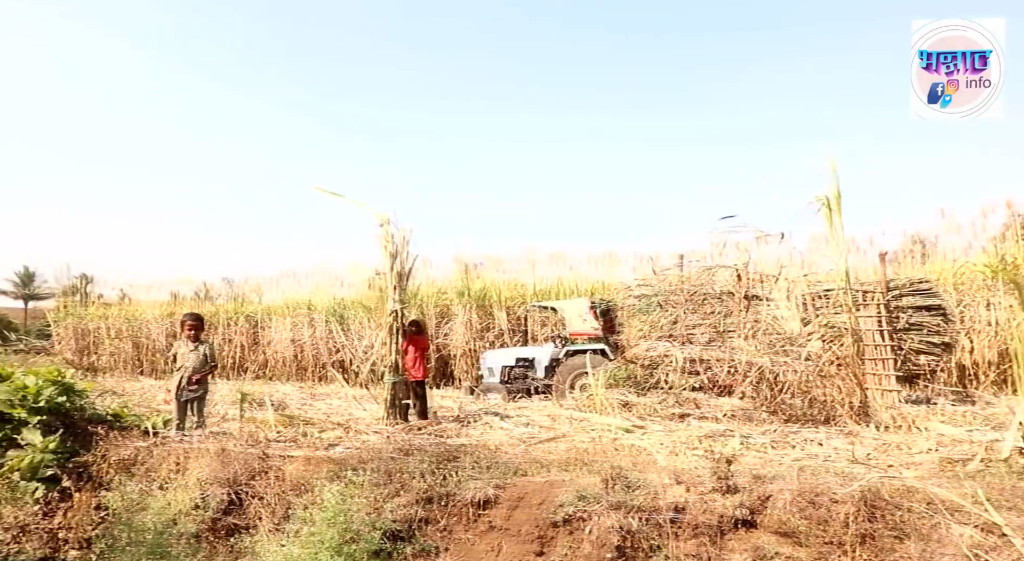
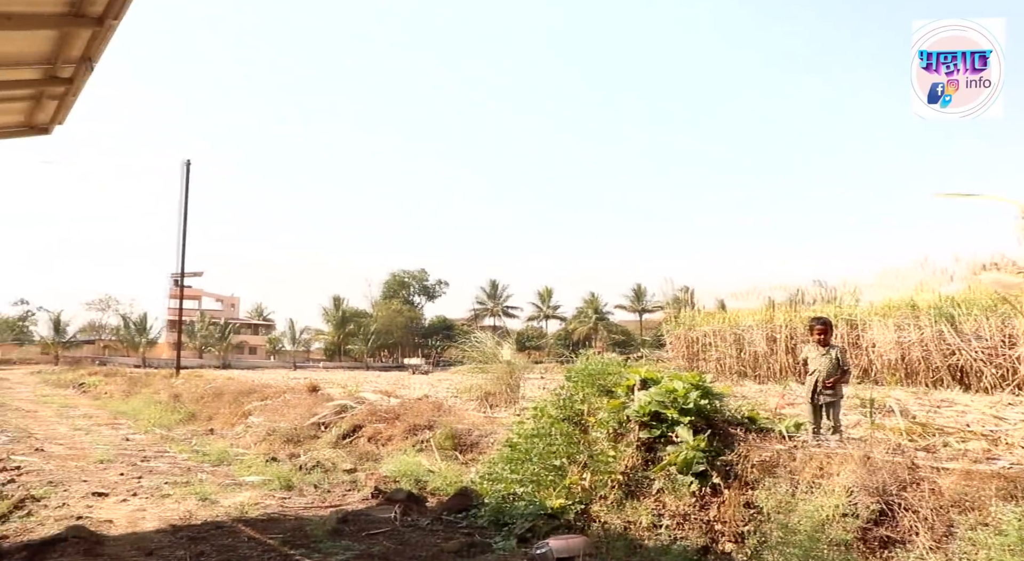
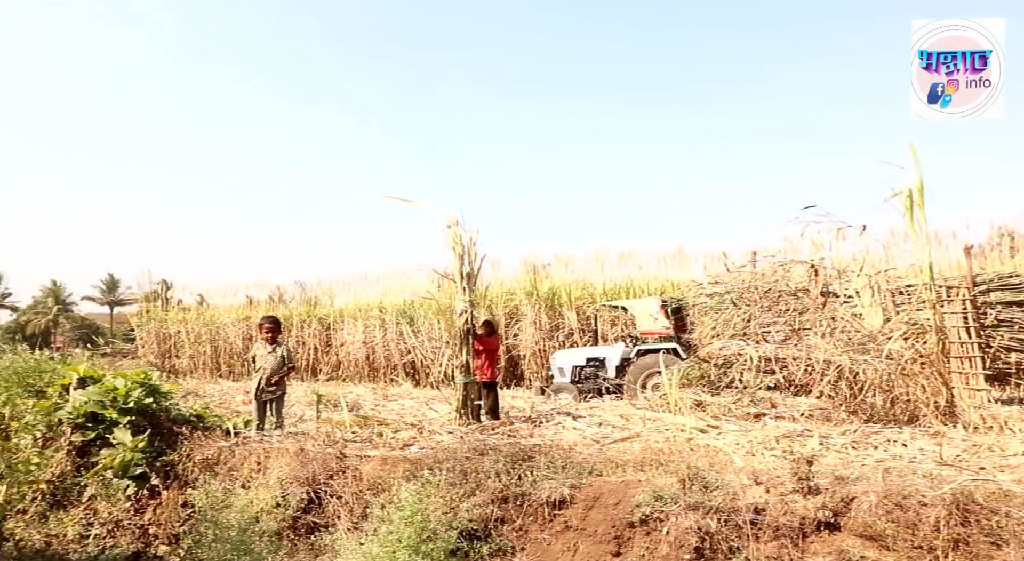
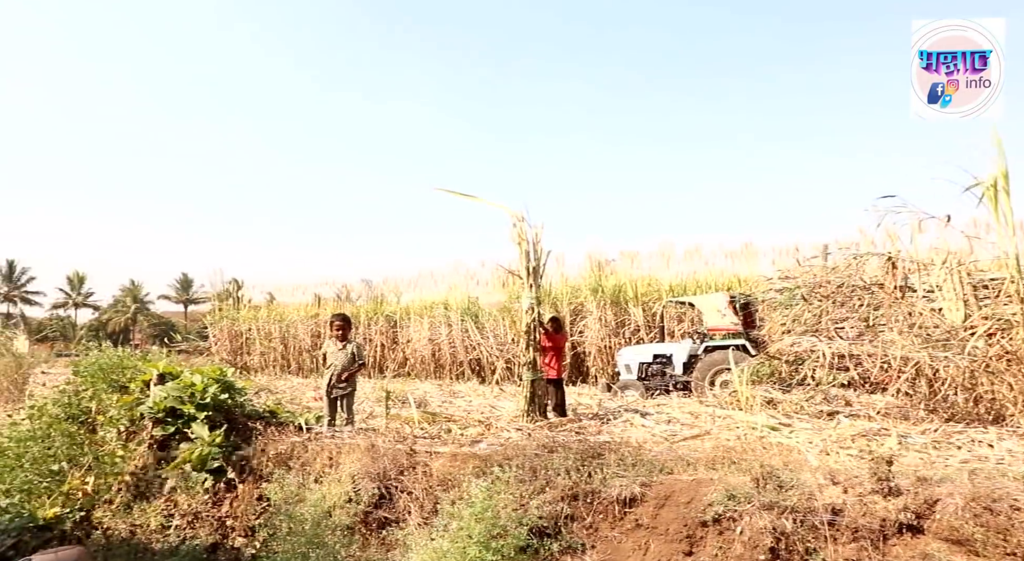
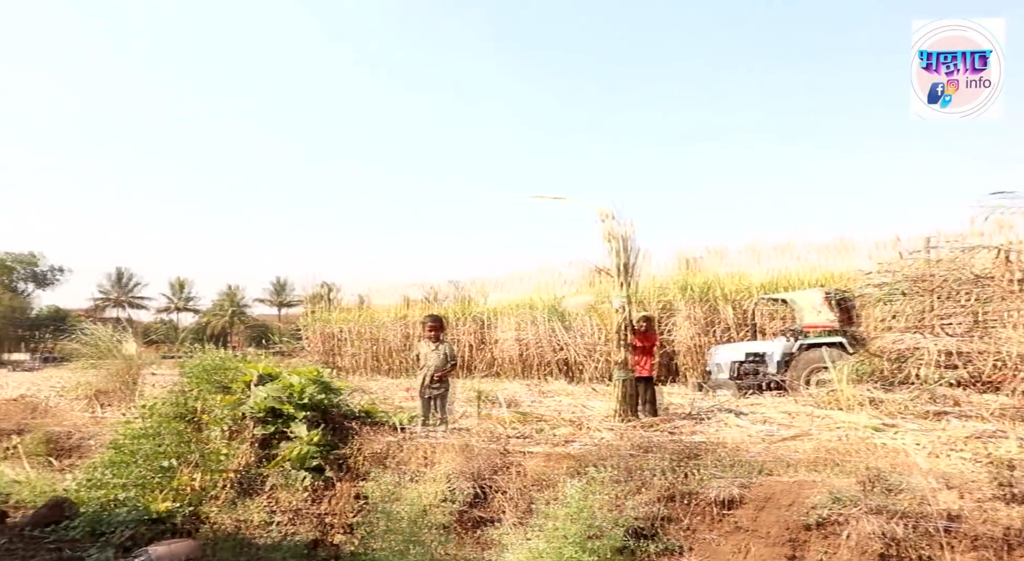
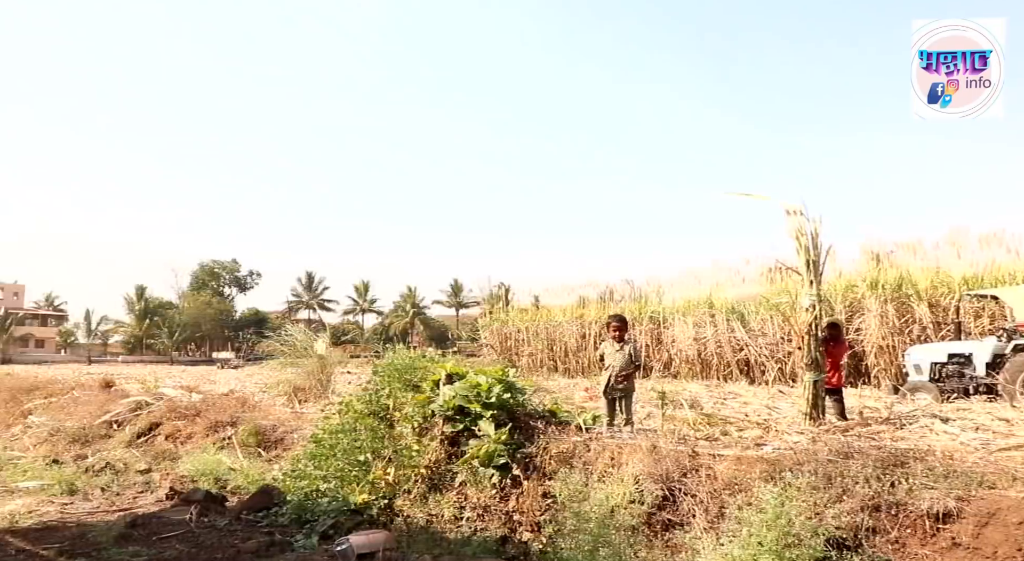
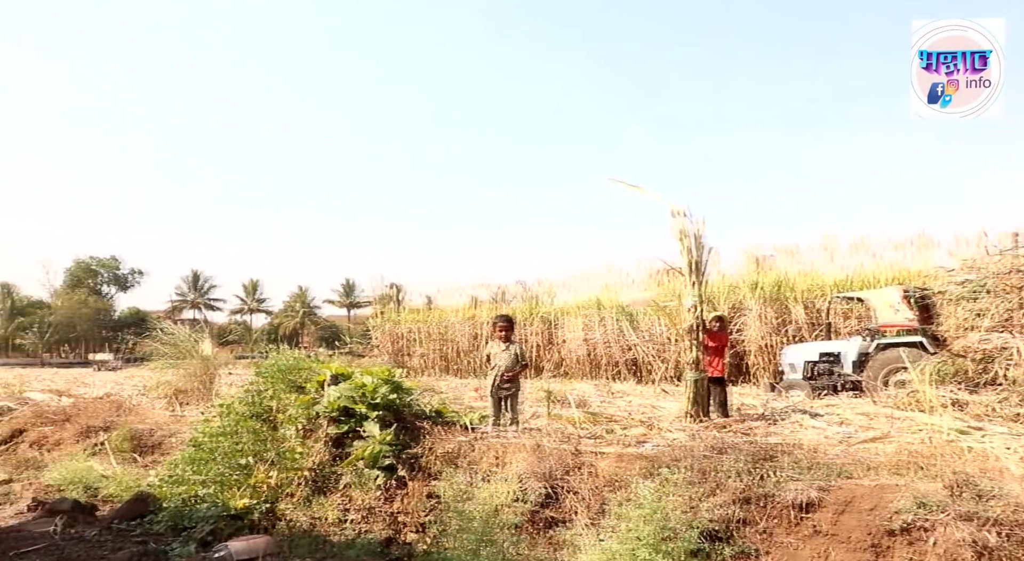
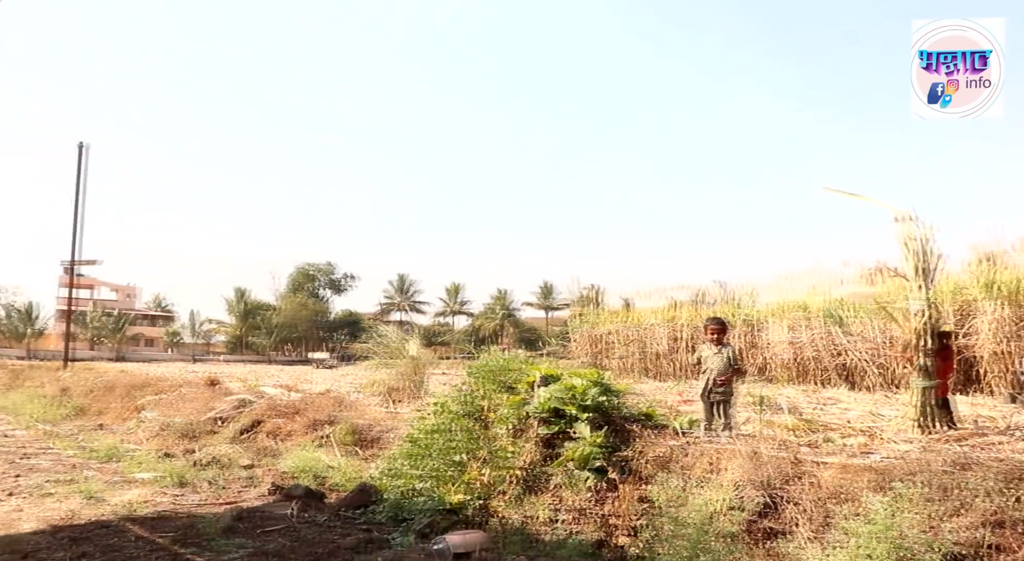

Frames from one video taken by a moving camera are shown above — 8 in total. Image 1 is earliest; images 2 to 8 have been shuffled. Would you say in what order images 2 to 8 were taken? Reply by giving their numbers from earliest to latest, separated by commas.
3, 4, 5, 7, 6, 8, 2
